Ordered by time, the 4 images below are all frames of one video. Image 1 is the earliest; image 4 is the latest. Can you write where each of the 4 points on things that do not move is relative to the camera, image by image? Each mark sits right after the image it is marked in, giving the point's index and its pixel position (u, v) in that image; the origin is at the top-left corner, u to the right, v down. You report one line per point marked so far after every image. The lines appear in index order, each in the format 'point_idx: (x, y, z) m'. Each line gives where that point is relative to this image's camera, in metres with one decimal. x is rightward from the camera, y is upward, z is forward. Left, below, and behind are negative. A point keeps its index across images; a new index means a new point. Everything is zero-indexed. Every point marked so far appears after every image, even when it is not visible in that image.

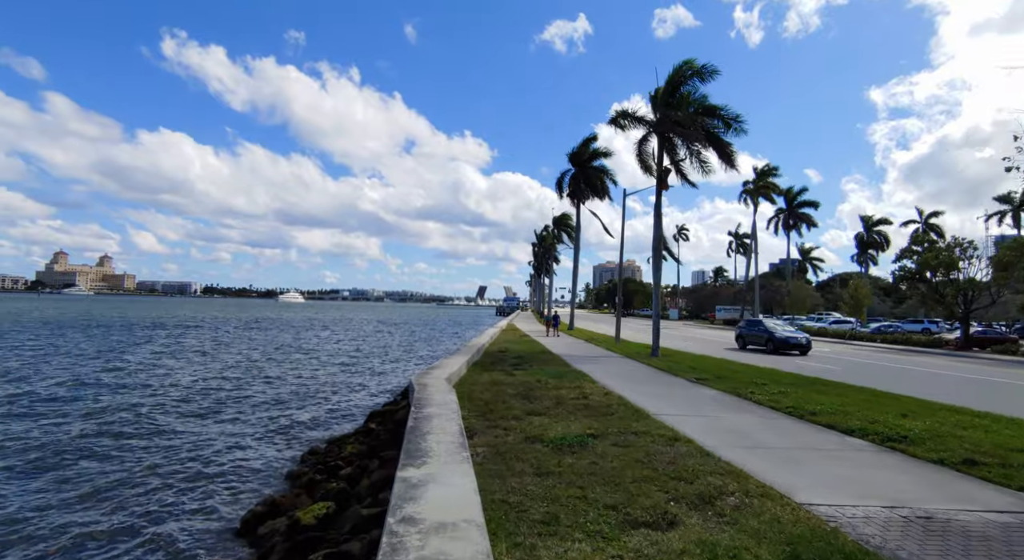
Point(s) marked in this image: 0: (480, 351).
0: (-1.1, -2.4, +18.3) m
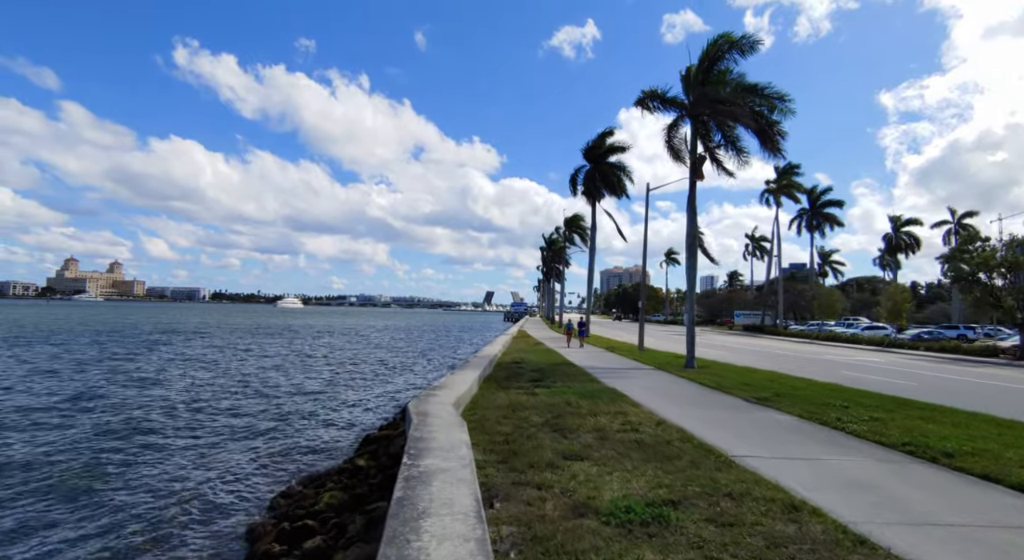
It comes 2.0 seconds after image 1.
0: (-0.6, -2.4, +16.0) m
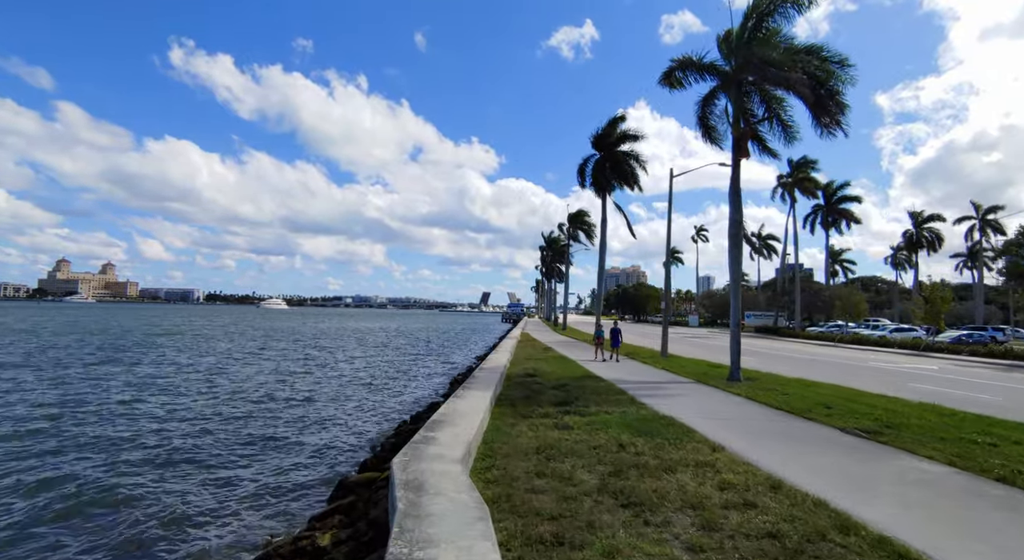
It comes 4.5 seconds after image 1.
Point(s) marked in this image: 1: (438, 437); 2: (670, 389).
0: (-0.3, -2.3, +13.2) m
1: (-0.8, -1.7, +6.0) m
2: (+3.6, -2.5, +12.3) m
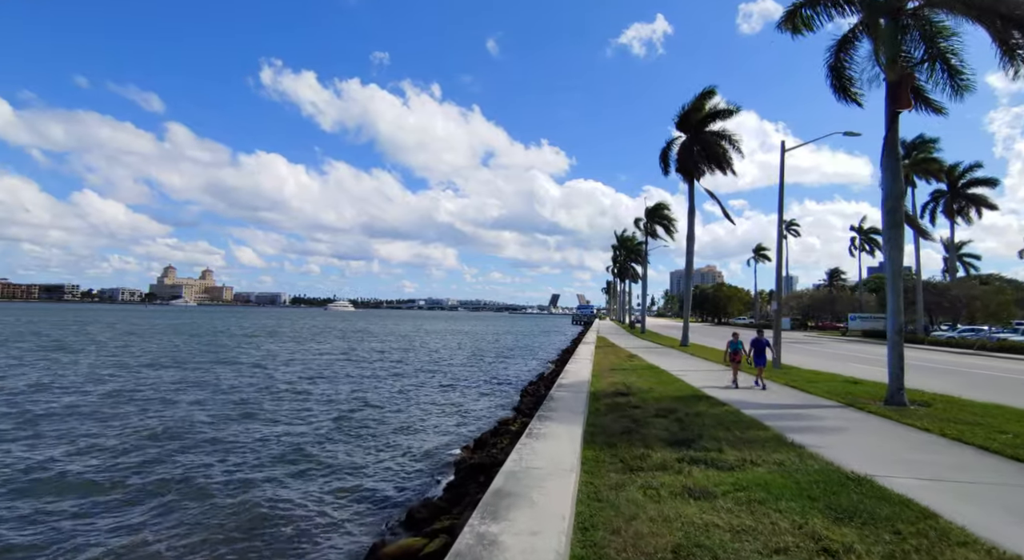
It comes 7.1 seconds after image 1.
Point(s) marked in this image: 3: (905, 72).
0: (+1.4, -2.2, +10.4) m
1: (-0.1, -1.6, +3.3) m
2: (+5.2, -2.3, +9.0) m
3: (+9.0, +4.8, +12.6) m
